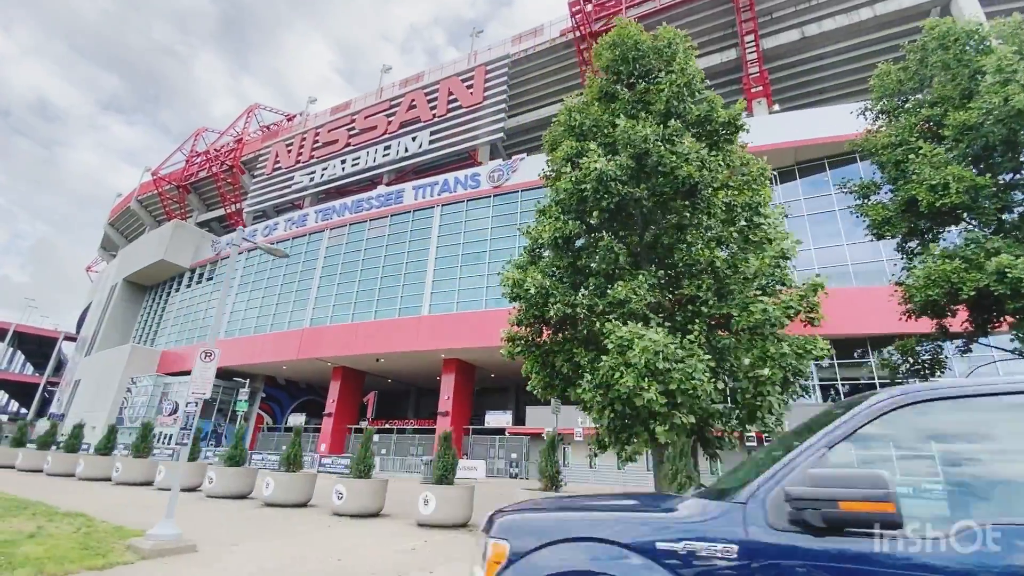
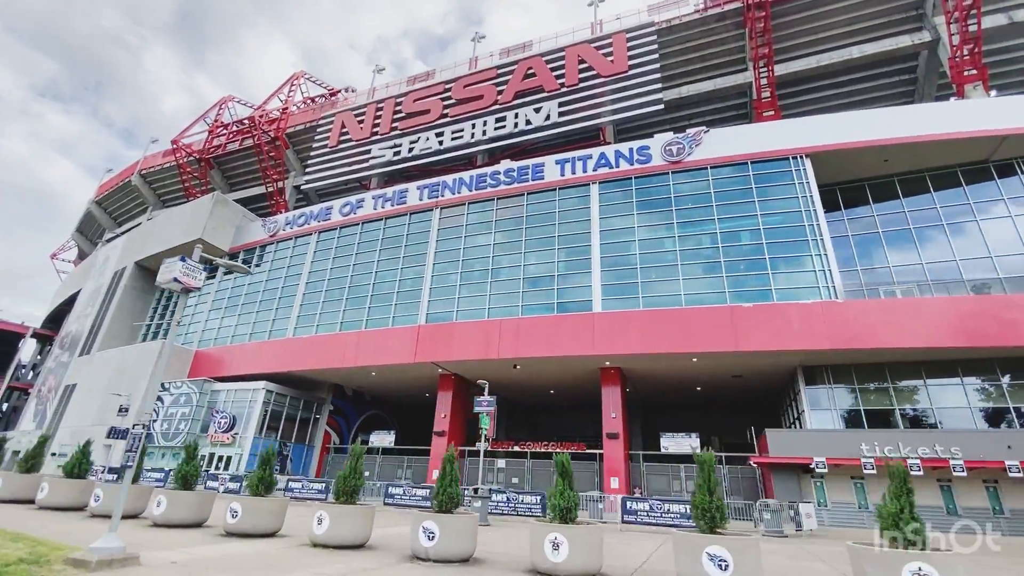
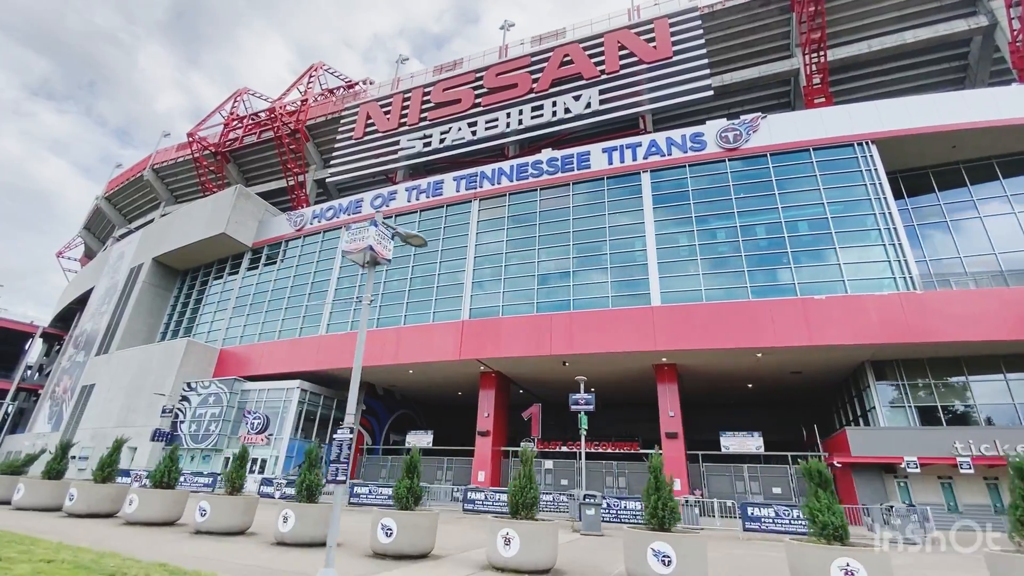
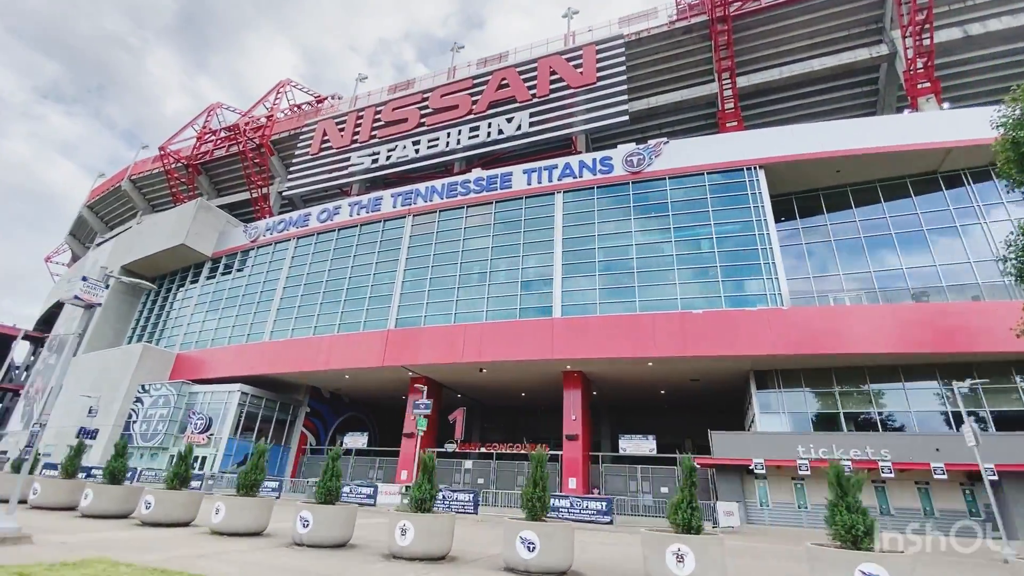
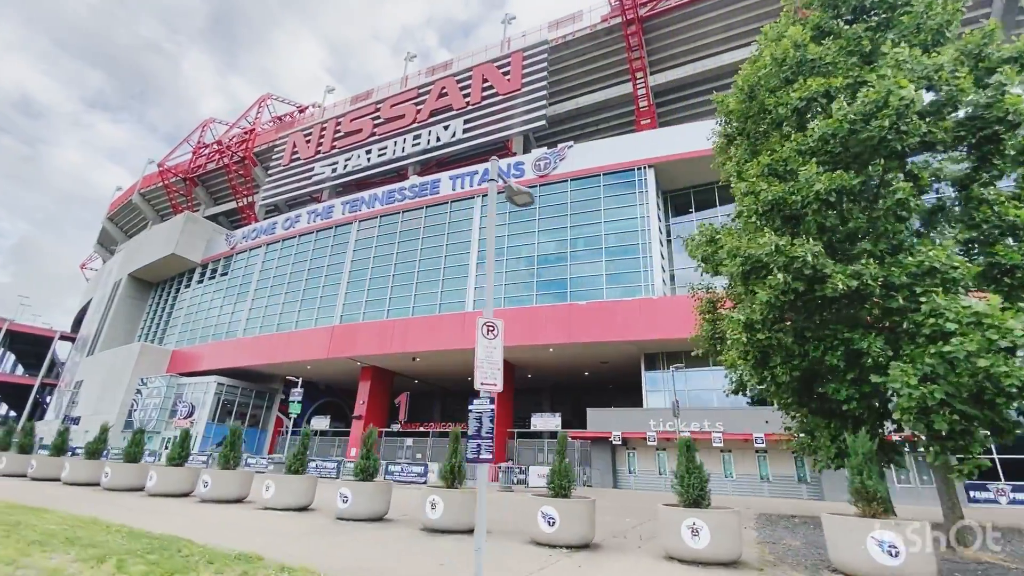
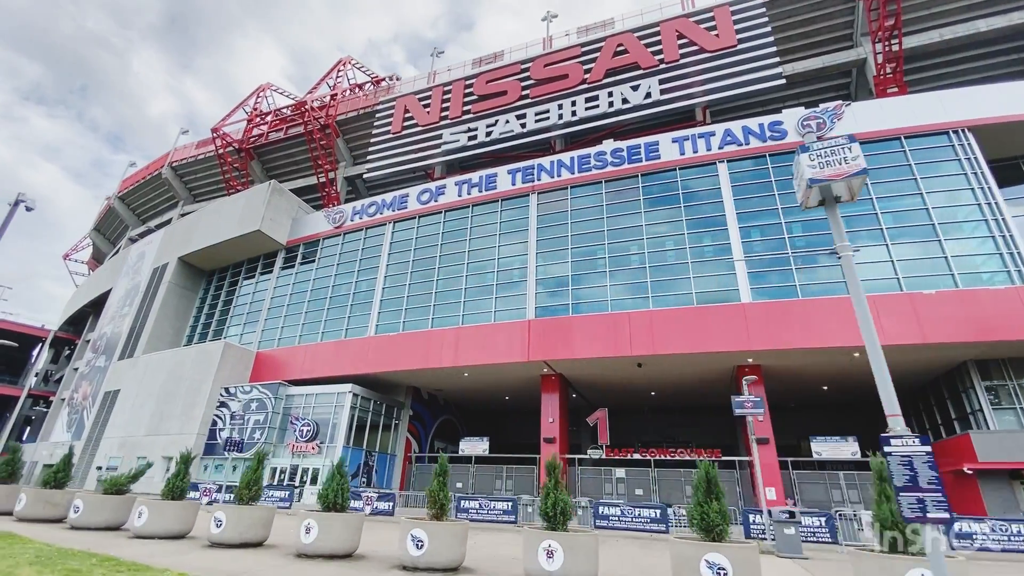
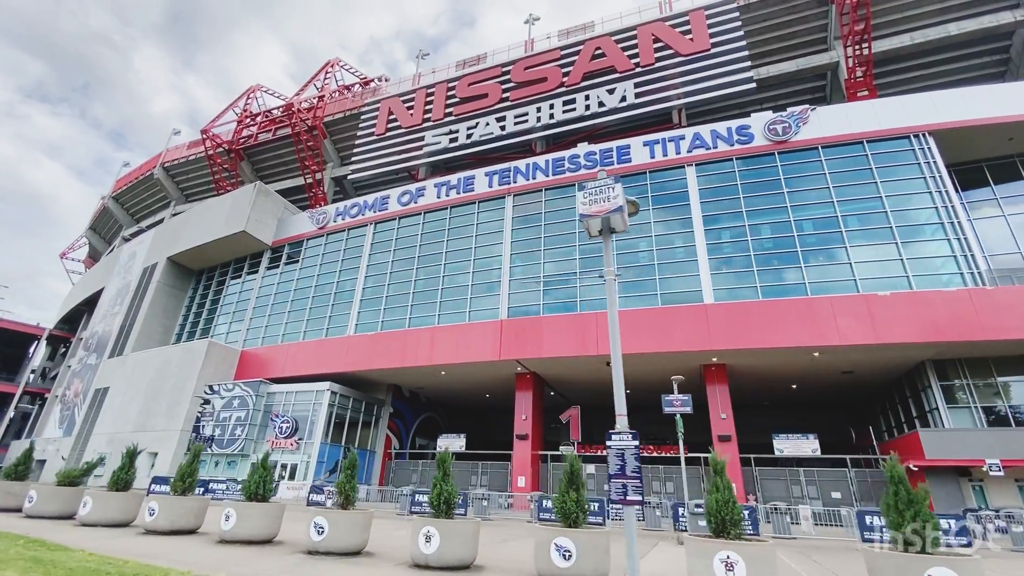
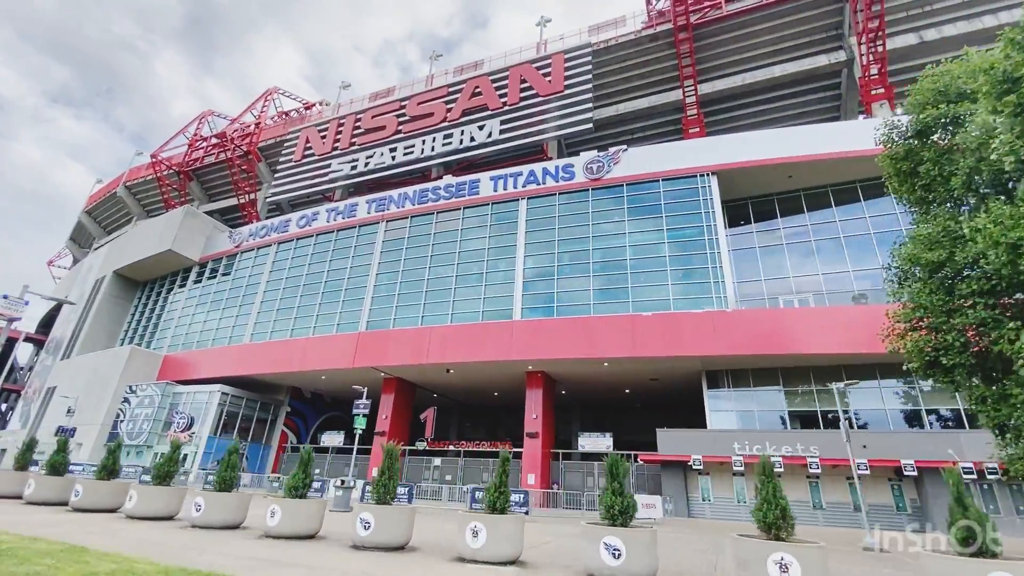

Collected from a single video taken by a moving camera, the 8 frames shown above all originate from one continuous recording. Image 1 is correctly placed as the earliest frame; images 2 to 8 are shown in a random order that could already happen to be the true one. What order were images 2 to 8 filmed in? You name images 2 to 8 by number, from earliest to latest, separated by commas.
5, 8, 4, 2, 3, 7, 6
